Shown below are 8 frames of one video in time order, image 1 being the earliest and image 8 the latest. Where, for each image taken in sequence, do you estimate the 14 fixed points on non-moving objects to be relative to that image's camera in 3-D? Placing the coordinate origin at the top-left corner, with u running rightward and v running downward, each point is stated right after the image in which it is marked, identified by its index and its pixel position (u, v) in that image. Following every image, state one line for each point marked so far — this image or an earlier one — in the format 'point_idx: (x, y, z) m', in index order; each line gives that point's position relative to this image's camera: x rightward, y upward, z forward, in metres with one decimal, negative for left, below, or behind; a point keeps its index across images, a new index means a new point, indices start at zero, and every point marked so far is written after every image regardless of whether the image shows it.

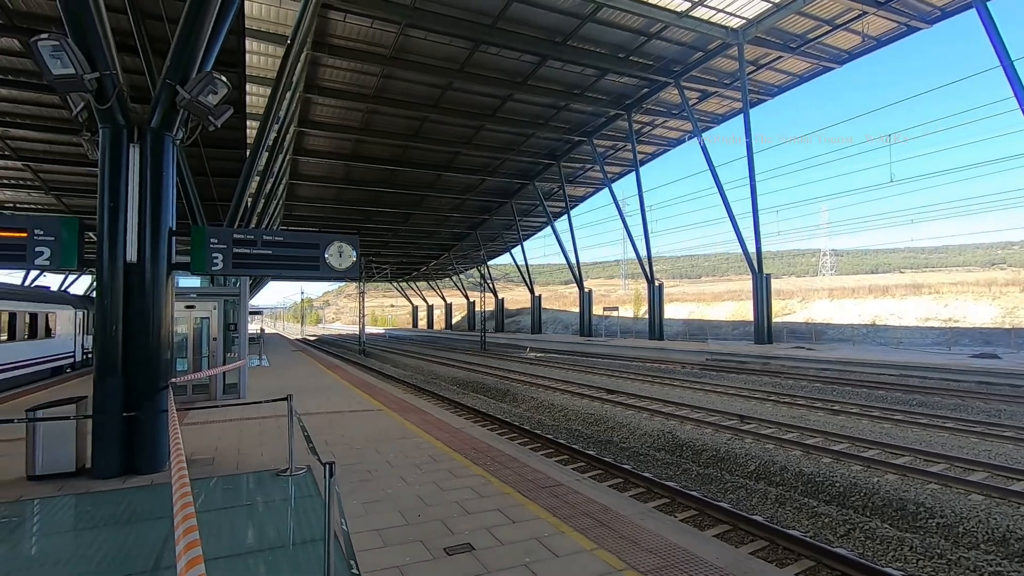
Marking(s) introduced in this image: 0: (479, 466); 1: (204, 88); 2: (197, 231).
0: (-0.3, -1.9, +5.6) m
1: (-3.2, +2.1, +5.6) m
2: (-3.4, +0.6, +5.9) m
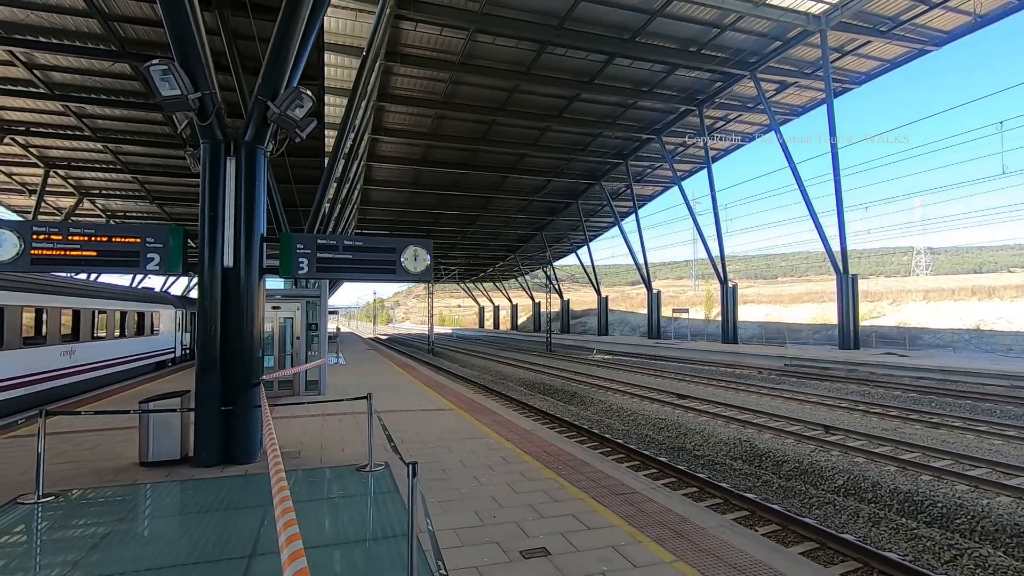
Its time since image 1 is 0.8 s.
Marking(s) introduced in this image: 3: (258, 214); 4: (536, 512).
0: (+0.4, -1.9, +5.6) m
1: (-2.4, +2.1, +6.0) m
2: (-2.6, +0.6, +6.3) m
3: (-2.9, +0.8, +6.1) m
4: (+0.2, -1.8, +4.3) m
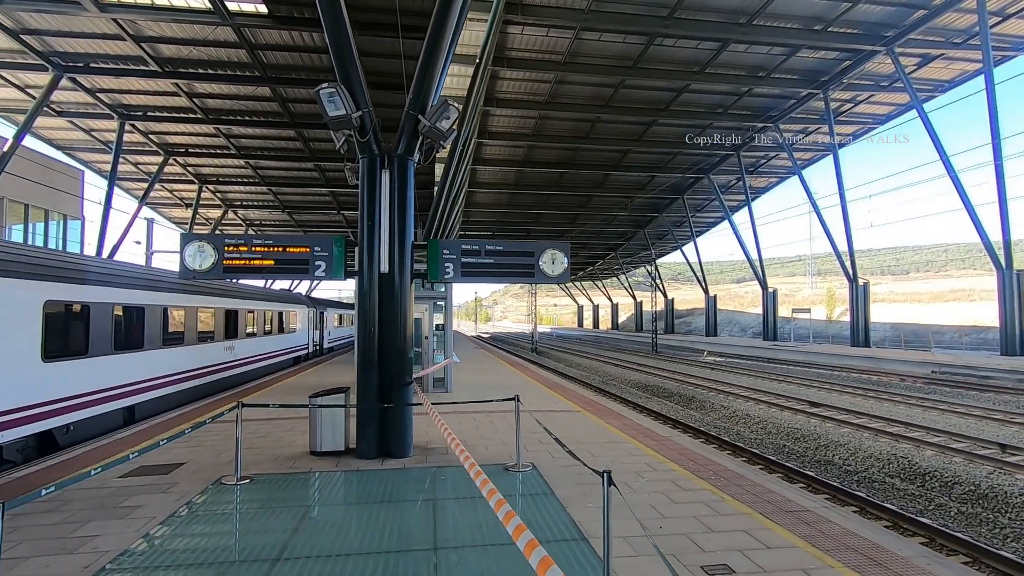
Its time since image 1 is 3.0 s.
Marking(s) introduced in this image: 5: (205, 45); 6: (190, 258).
0: (+2.0, -1.9, +5.4) m
1: (-0.8, +2.0, +6.3) m
2: (-1.0, +0.5, +6.6) m
3: (-1.2, +0.8, +6.4) m
4: (+1.5, -1.8, +4.2) m
5: (-9.0, +7.1, +15.7) m
6: (-3.7, +0.3, +6.2) m
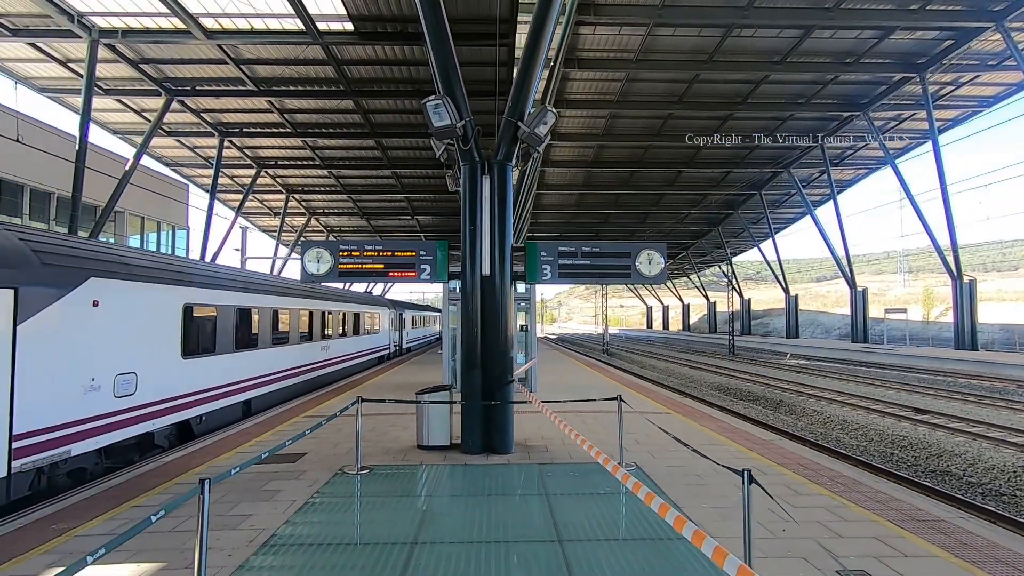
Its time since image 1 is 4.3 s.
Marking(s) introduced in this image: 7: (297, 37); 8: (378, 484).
0: (+3.0, -1.9, +5.2) m
1: (+0.3, +2.0, +6.4) m
2: (+0.2, +0.5, +6.8) m
3: (0.0, +0.8, +6.6) m
4: (+2.4, -1.8, +4.1) m
5: (-6.7, +7.0, +16.8) m
6: (-2.5, +0.3, +6.7) m
7: (-5.9, +6.8, +14.6) m
8: (-1.4, -2.0, +5.6) m
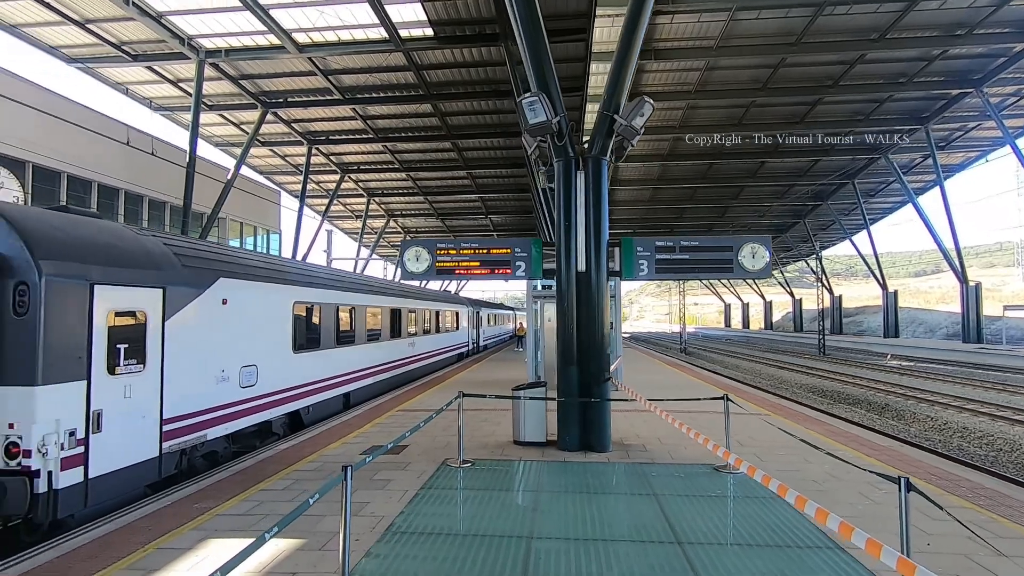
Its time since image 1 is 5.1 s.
0: (+4.0, -1.9, +4.8) m
1: (+1.4, +2.0, +6.3) m
2: (+1.4, +0.6, +6.6) m
3: (+1.1, +0.8, +6.5) m
4: (+3.3, -1.8, +3.7) m
5: (-4.2, +7.1, +17.4) m
6: (-1.3, +0.3, +7.0) m
7: (-3.7, +6.9, +15.2) m
8: (-0.3, -2.0, +5.7) m
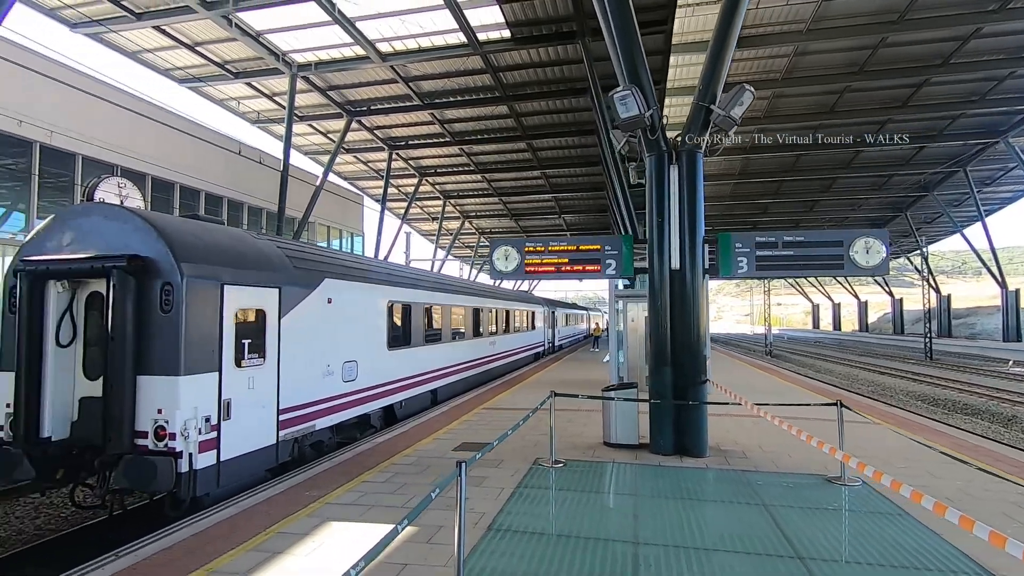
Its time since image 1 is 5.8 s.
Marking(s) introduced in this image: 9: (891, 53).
0: (+4.8, -1.8, +4.2) m
1: (+2.5, +2.1, +6.0) m
2: (+2.5, +0.6, +6.3) m
3: (+2.2, +0.8, +6.3) m
4: (+3.9, -1.8, +3.2) m
5: (-1.7, +7.1, +17.8) m
6: (-0.2, +0.3, +7.0) m
7: (-1.5, +6.9, +15.5) m
8: (+0.7, -2.0, +5.6) m
9: (+12.9, +7.9, +17.9) m
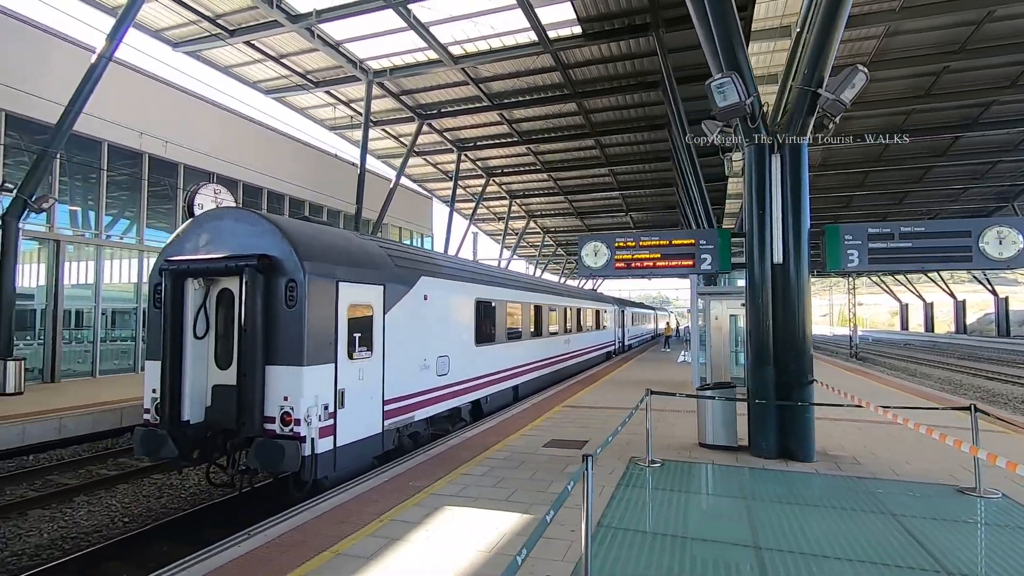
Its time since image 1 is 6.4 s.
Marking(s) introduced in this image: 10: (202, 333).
0: (+5.6, -1.8, +3.5) m
1: (+3.5, +2.1, +5.6) m
2: (+3.5, +0.7, +6.0) m
3: (+3.2, +0.9, +5.9) m
4: (+4.6, -1.7, +2.7) m
5: (+0.6, +7.1, +17.8) m
6: (+1.0, +0.4, +7.0) m
7: (+0.6, +6.9, +15.5) m
8: (+1.6, -1.9, +5.5) m
9: (+15.1, +8.0, +16.3) m
10: (-2.5, -0.4, +4.3) m
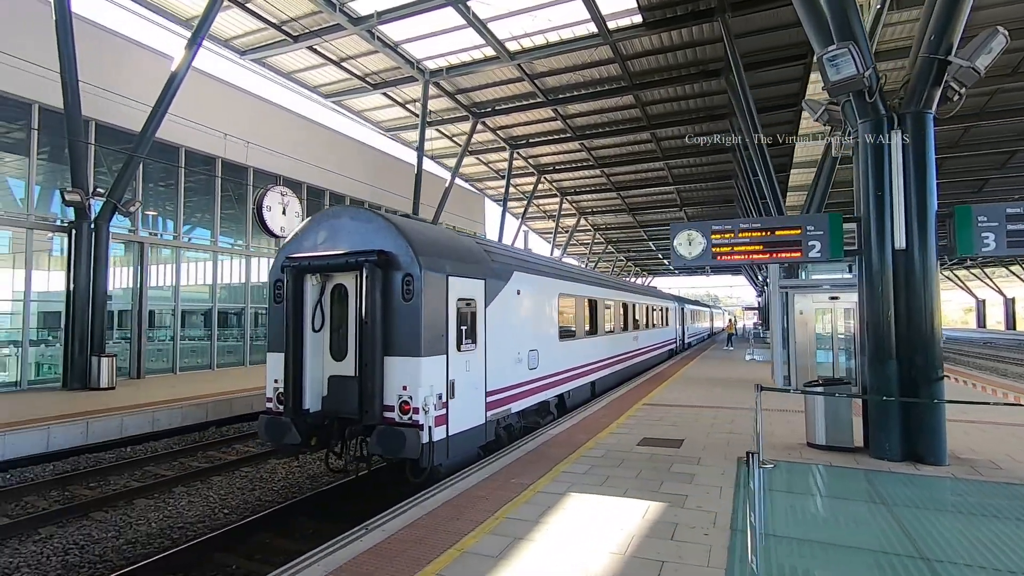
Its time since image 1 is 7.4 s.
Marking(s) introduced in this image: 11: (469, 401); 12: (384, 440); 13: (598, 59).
0: (+6.4, -1.6, +2.9) m
1: (+4.4, +2.3, +5.1) m
2: (+4.5, +0.8, +5.4) m
3: (+4.2, +1.0, +5.4) m
4: (+5.4, -1.6, +2.1) m
5: (+2.5, +7.2, +17.5) m
6: (+2.0, +0.5, +6.6) m
7: (+2.3, +7.0, +15.2) m
8: (+2.6, -1.8, +5.1) m
9: (+16.8, +8.2, +14.8) m
10: (-1.6, -0.3, +4.3) m
11: (-0.4, -0.9, +4.4) m
12: (-0.9, -1.1, +3.8) m
13: (+2.9, +7.3, +17.0) m
